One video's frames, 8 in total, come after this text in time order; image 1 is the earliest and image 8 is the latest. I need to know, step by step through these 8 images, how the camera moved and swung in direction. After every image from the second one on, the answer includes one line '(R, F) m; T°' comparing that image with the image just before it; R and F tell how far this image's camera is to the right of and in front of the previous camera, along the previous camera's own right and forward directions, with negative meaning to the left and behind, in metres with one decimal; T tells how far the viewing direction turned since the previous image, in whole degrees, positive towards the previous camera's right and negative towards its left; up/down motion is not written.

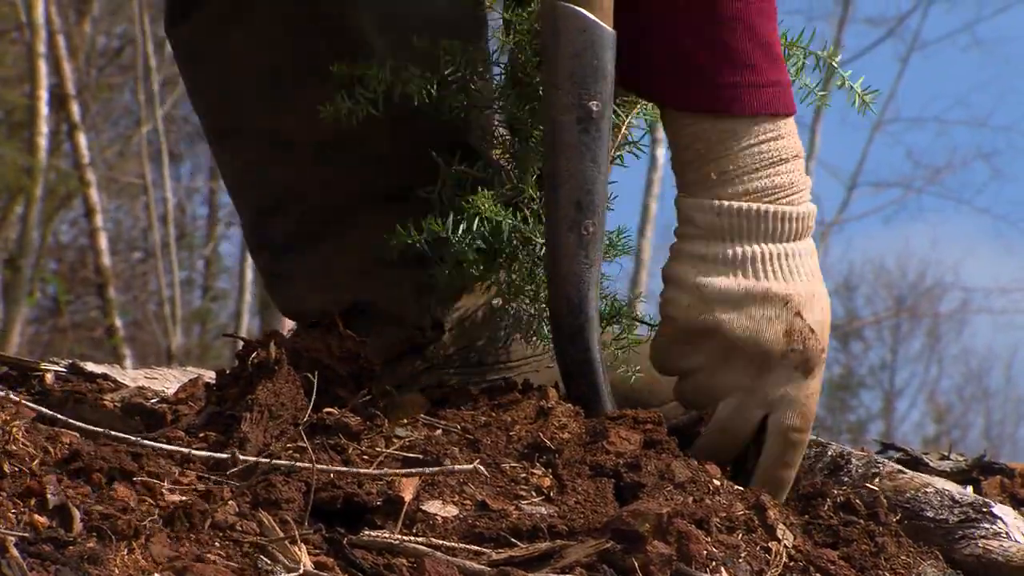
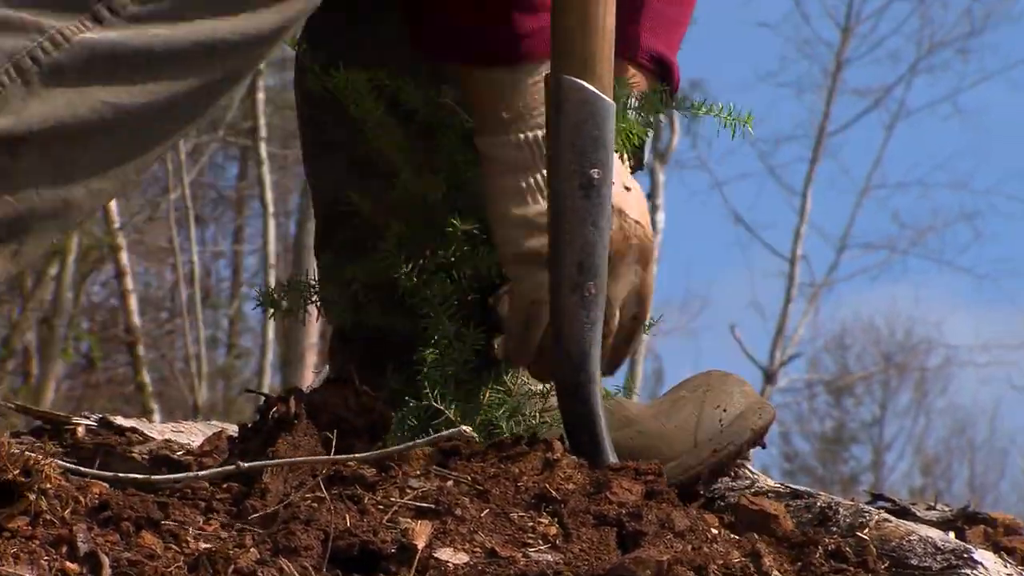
(0.0, -0.1) m; -1°
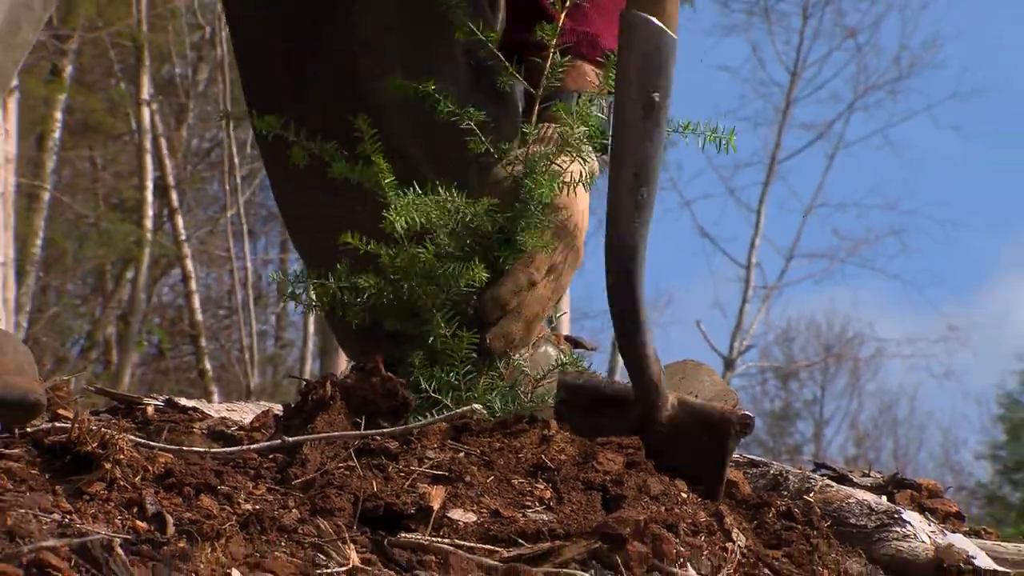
(0.0, -0.2) m; 0°
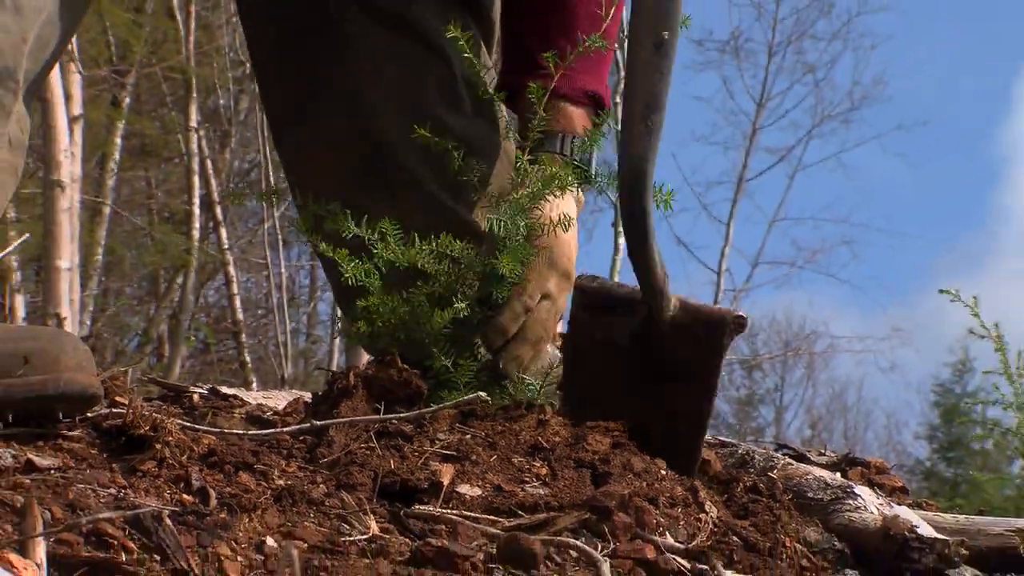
(0.0, -0.2) m; 0°
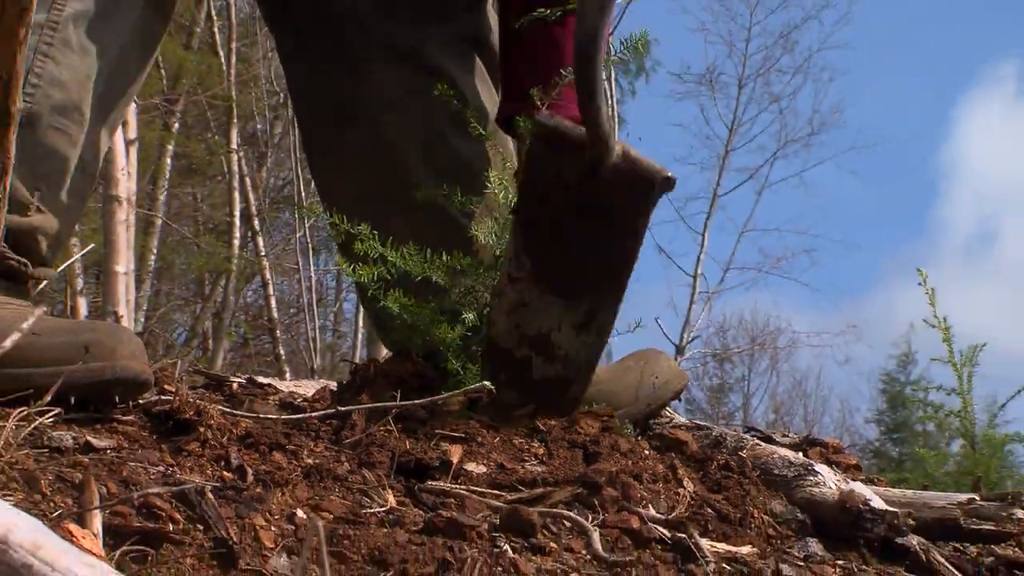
(0.0, -0.2) m; 0°
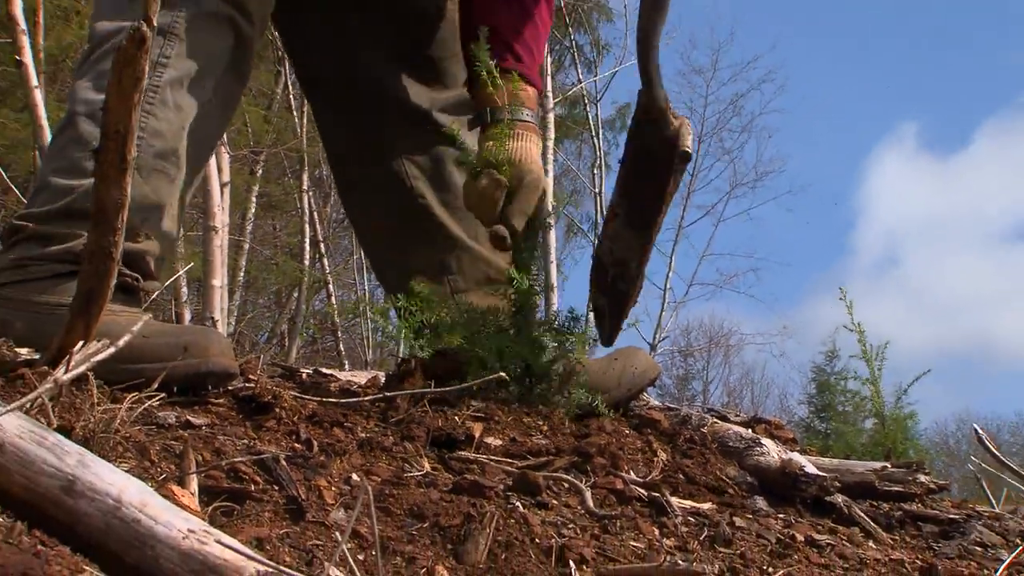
(0.0, -0.5) m; -1°
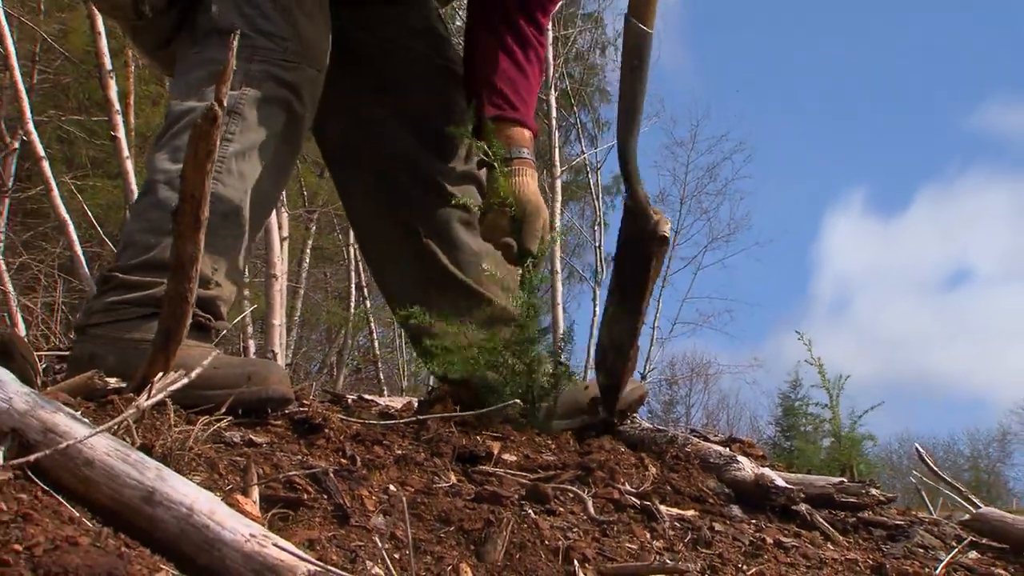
(0.0, -0.4) m; -1°
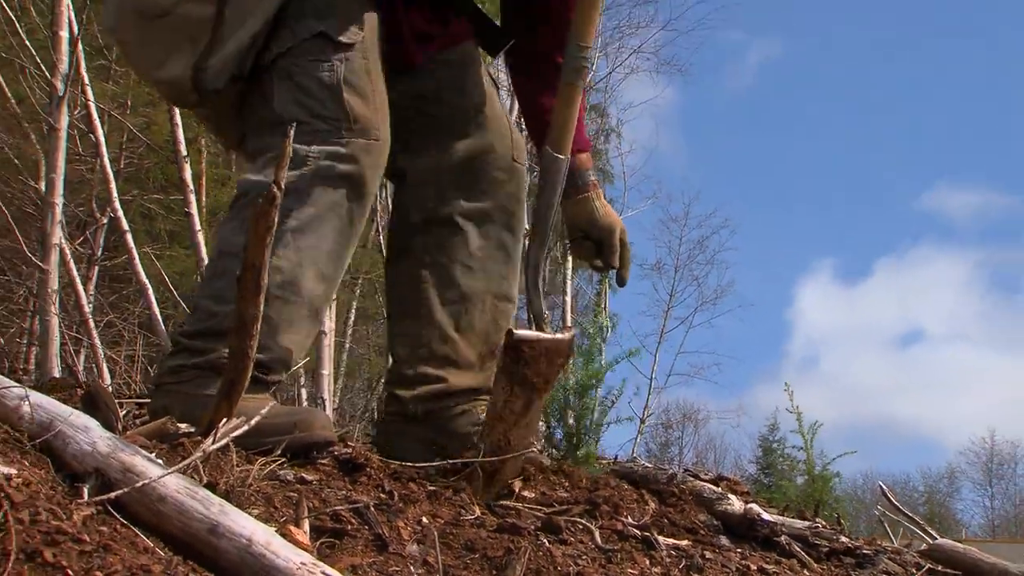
(+0.1, -0.4) m; -2°
